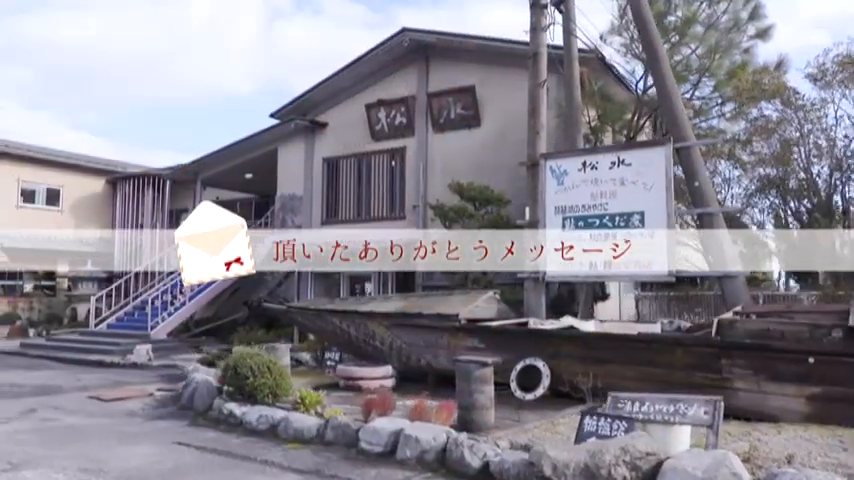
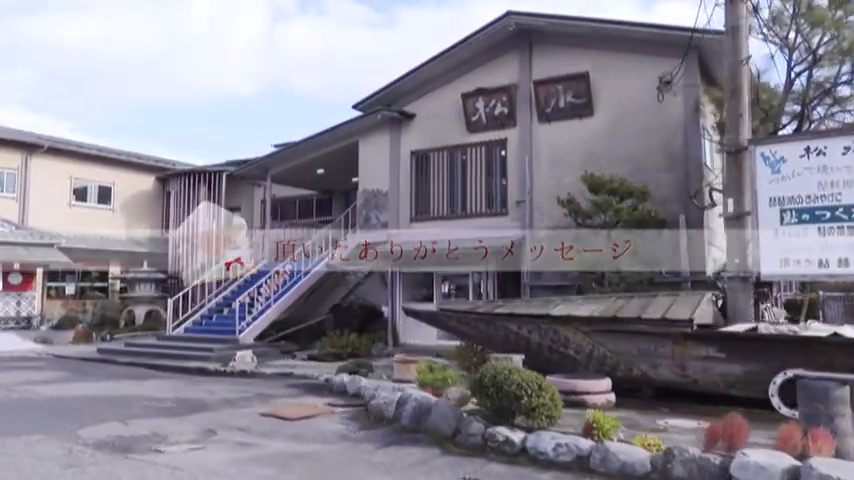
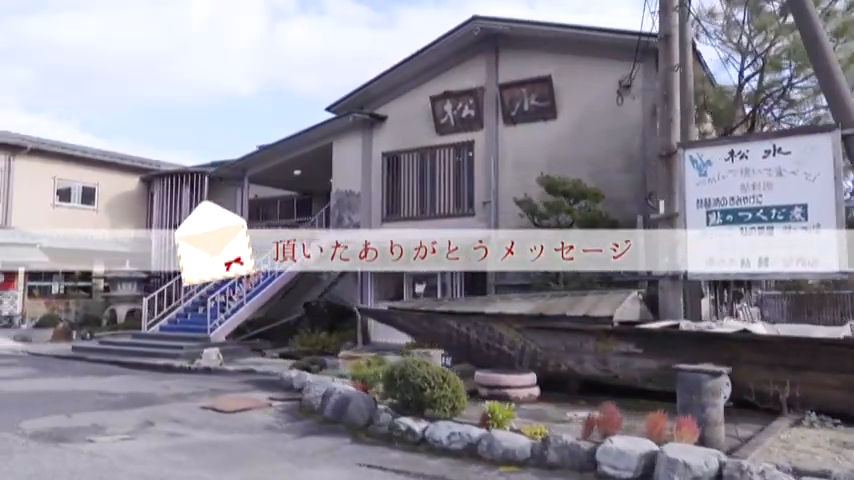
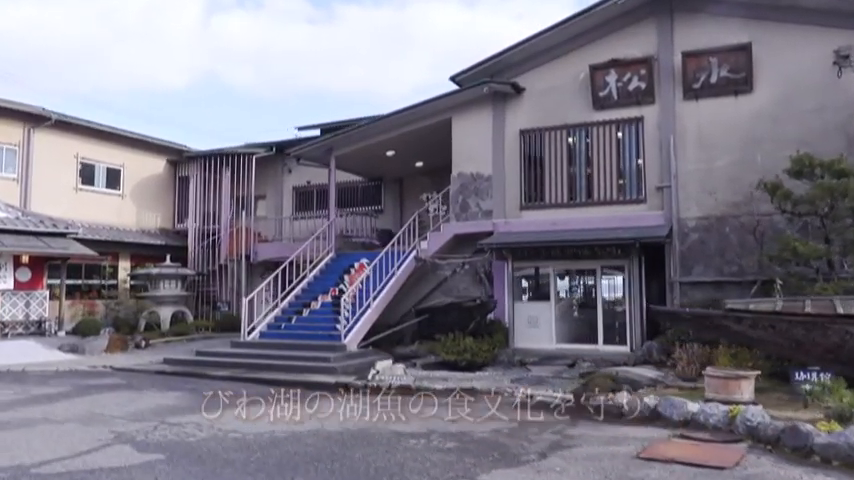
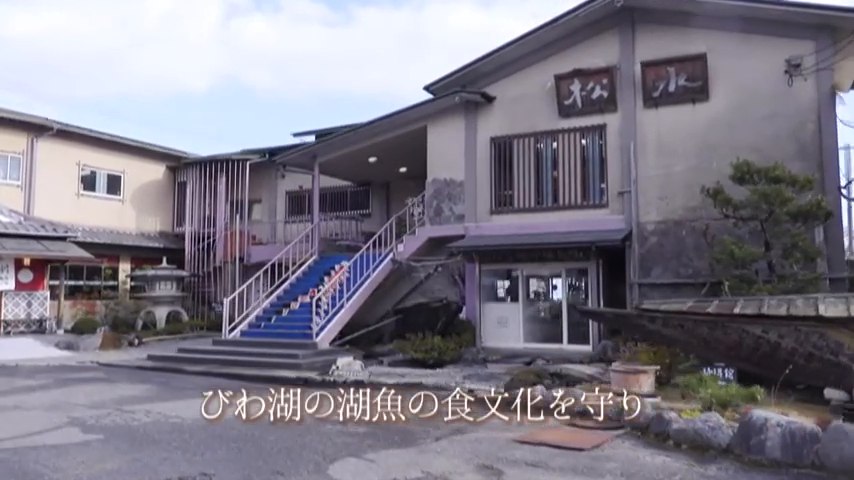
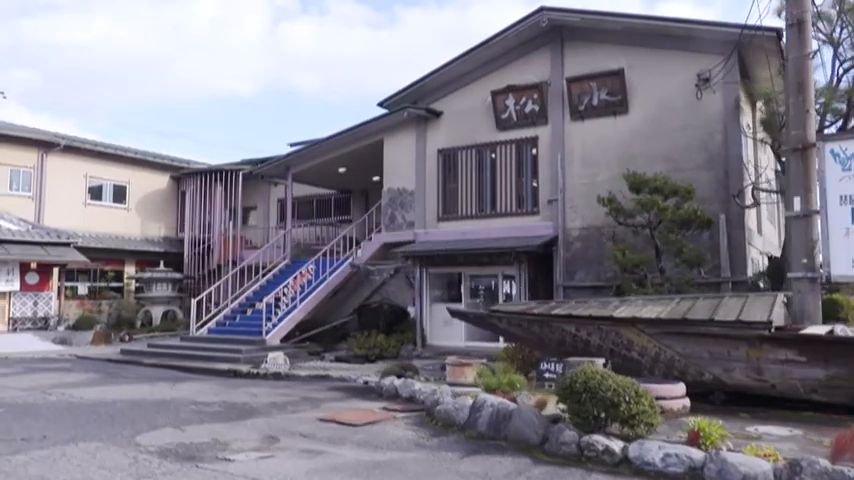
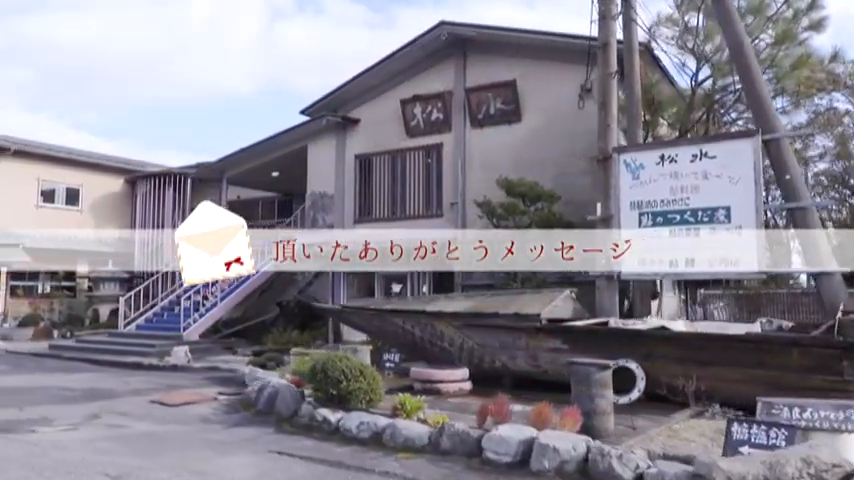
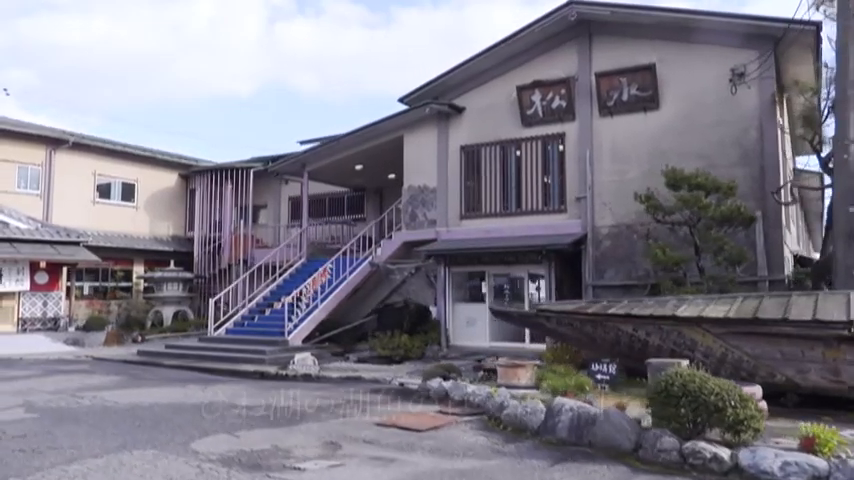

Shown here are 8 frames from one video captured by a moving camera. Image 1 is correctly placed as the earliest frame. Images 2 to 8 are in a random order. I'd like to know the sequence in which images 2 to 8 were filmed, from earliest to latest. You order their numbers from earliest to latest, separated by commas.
7, 3, 2, 6, 8, 5, 4
